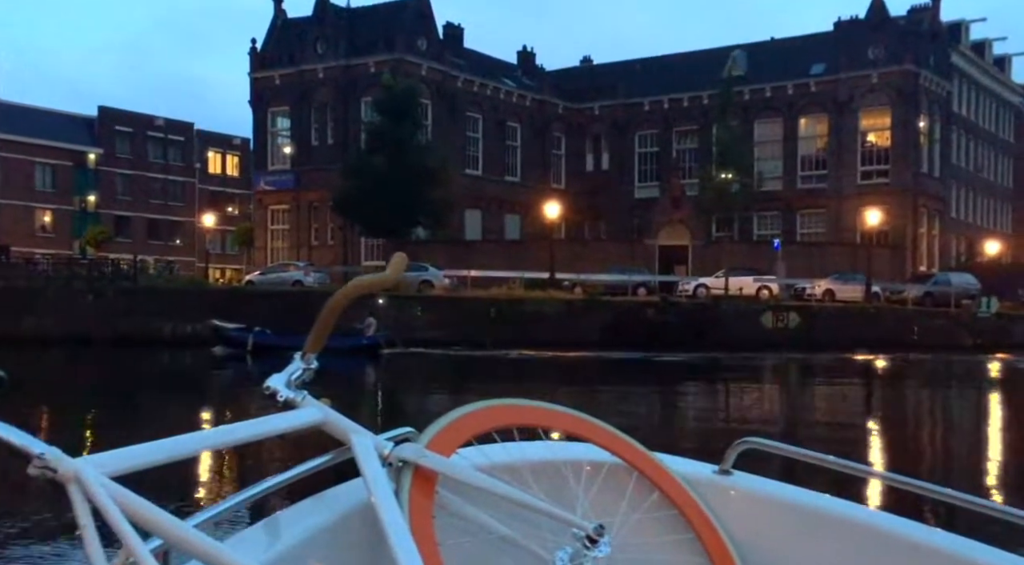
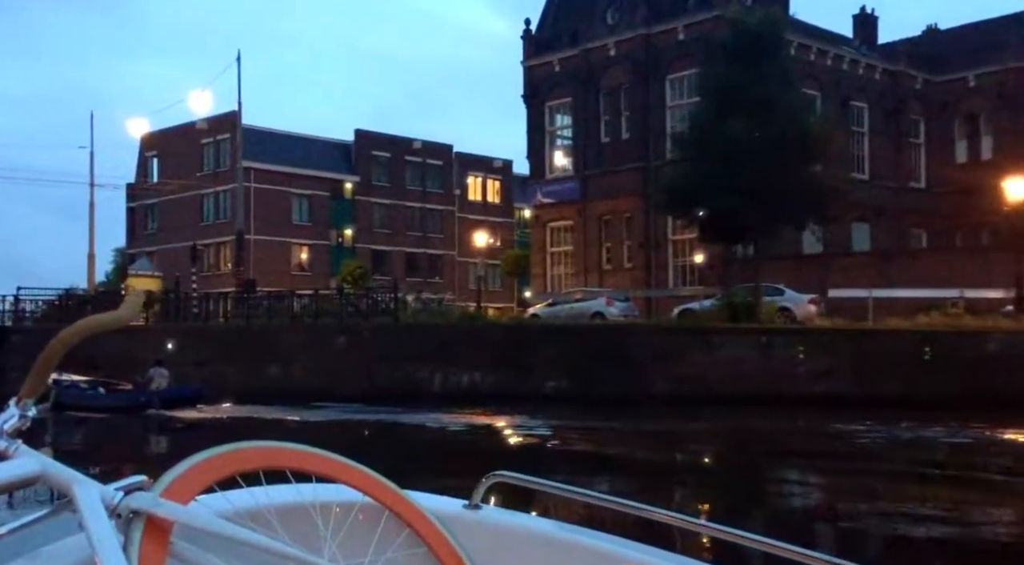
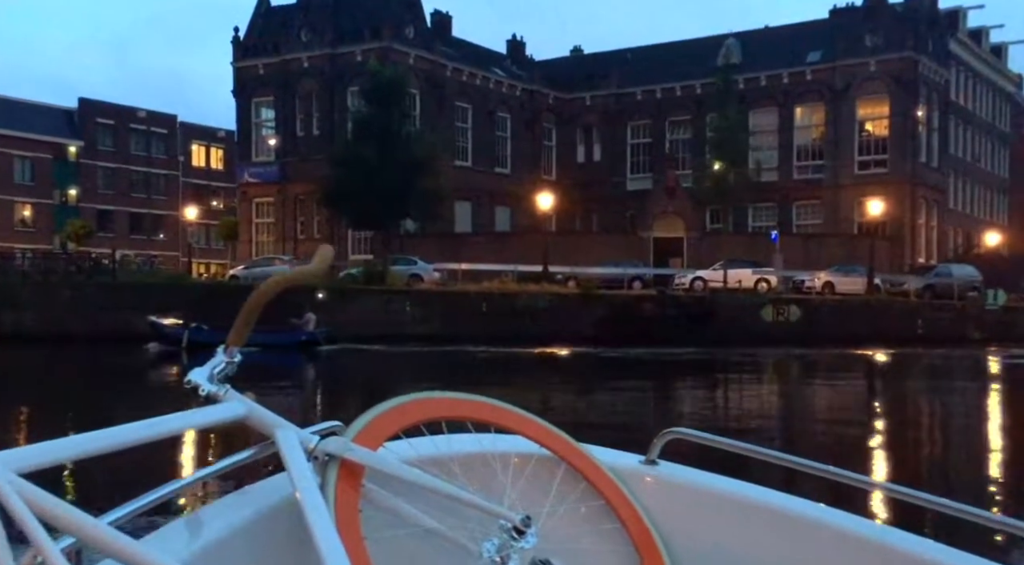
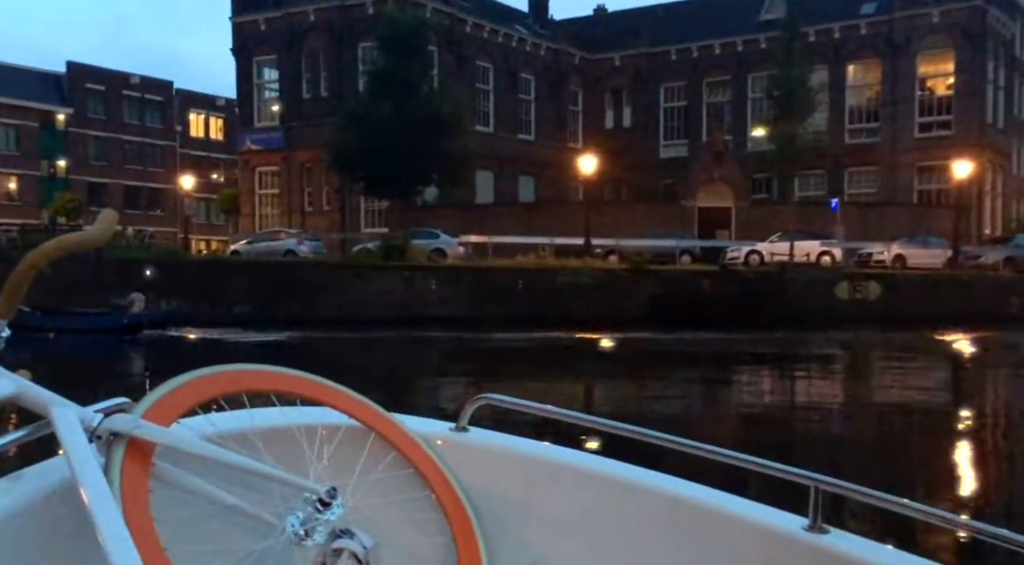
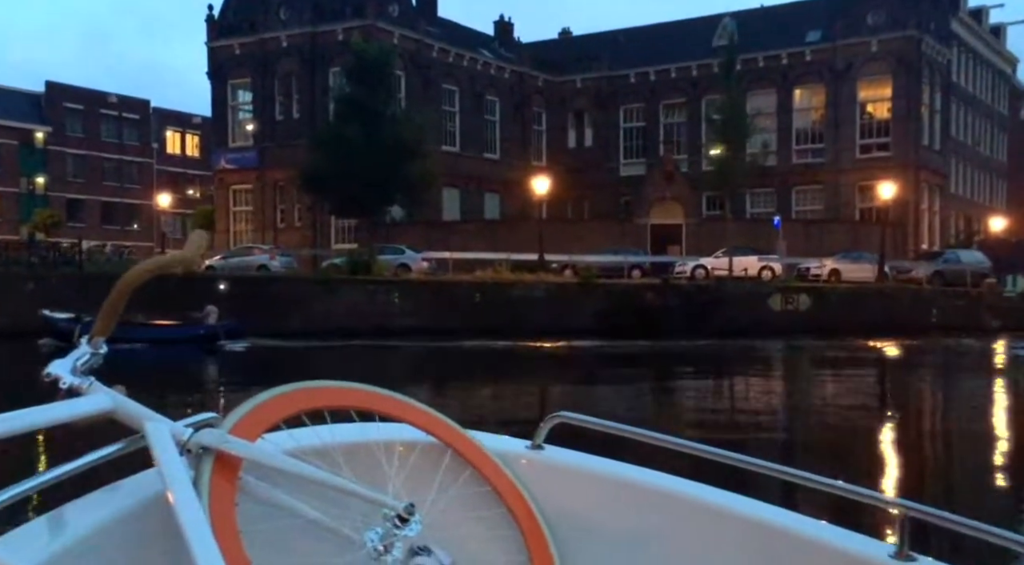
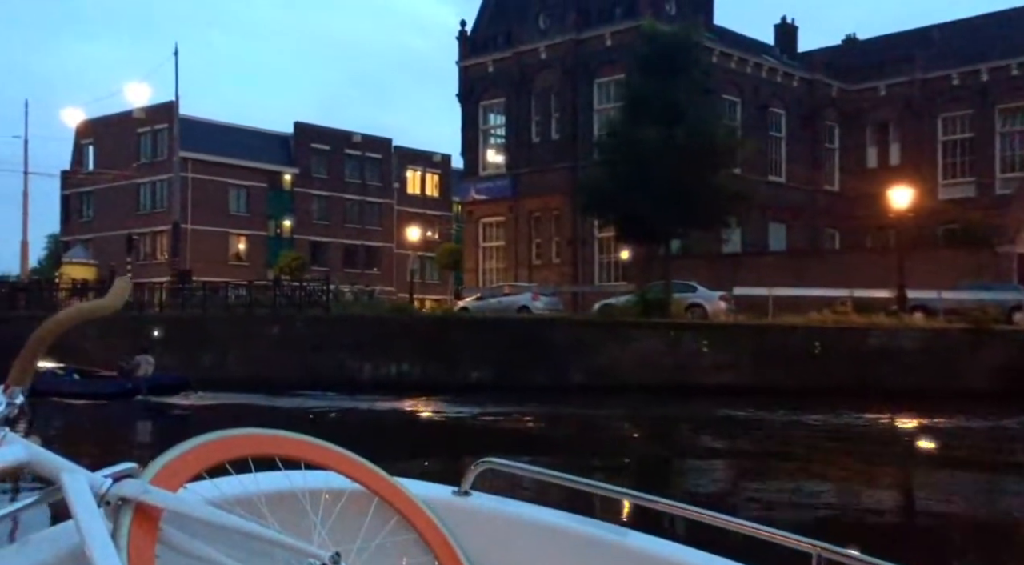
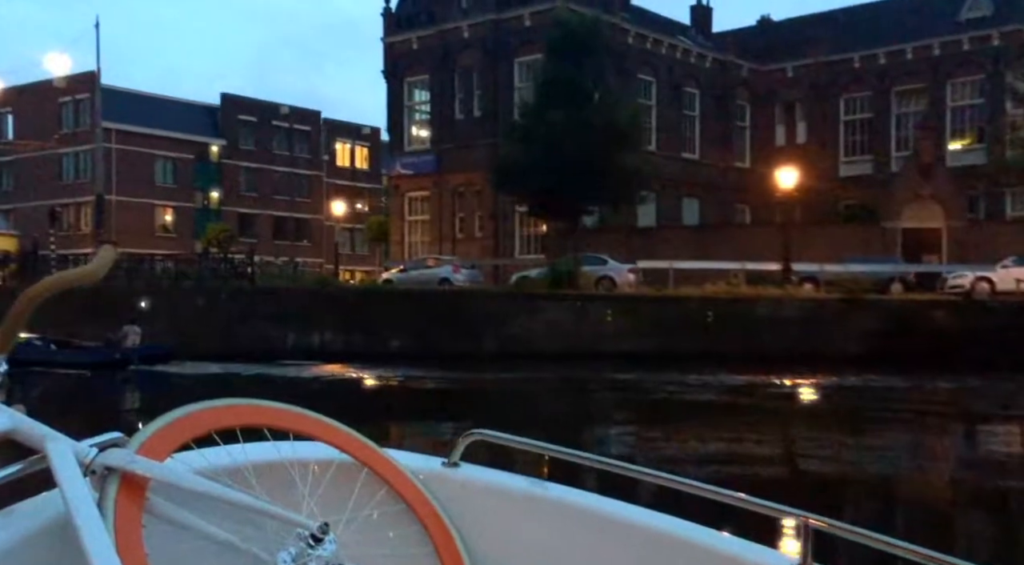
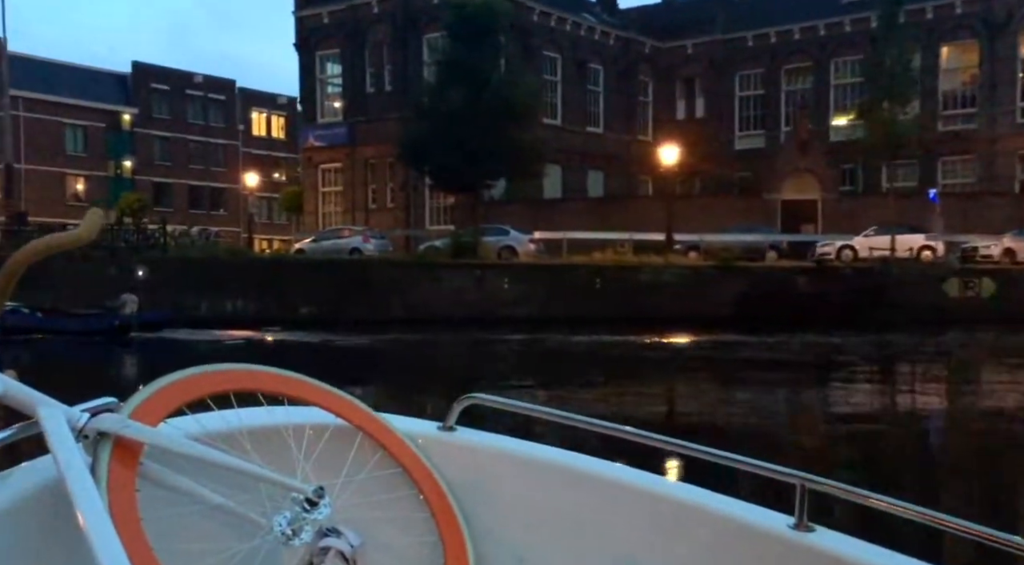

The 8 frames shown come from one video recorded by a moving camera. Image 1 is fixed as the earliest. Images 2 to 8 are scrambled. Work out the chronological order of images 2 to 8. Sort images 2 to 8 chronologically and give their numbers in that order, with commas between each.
3, 5, 4, 8, 7, 6, 2
